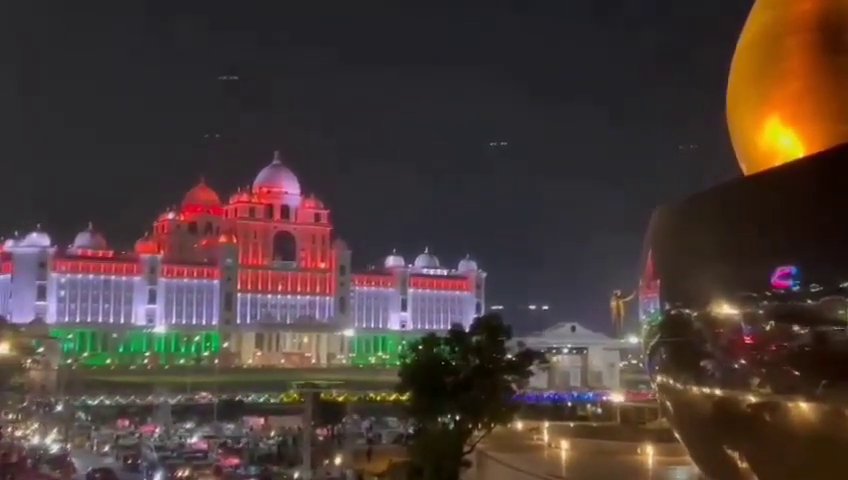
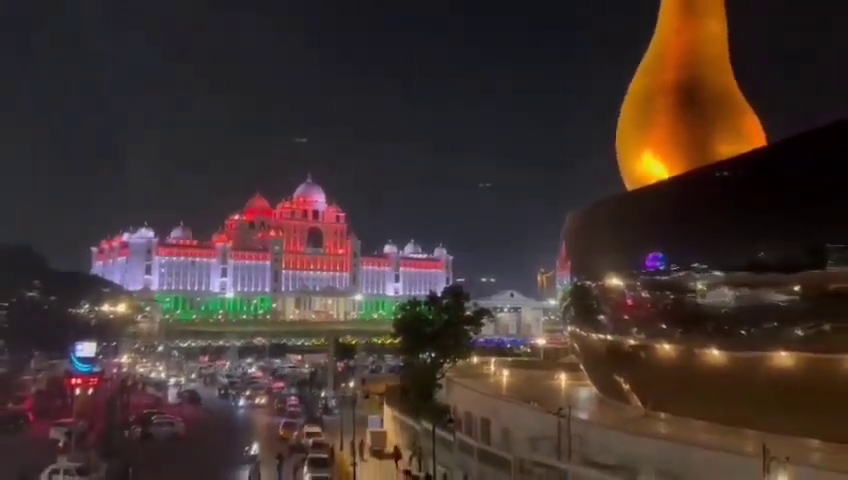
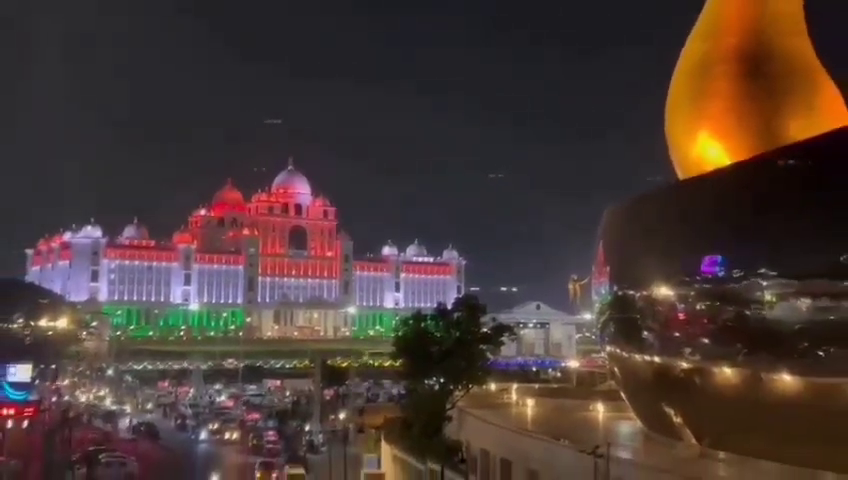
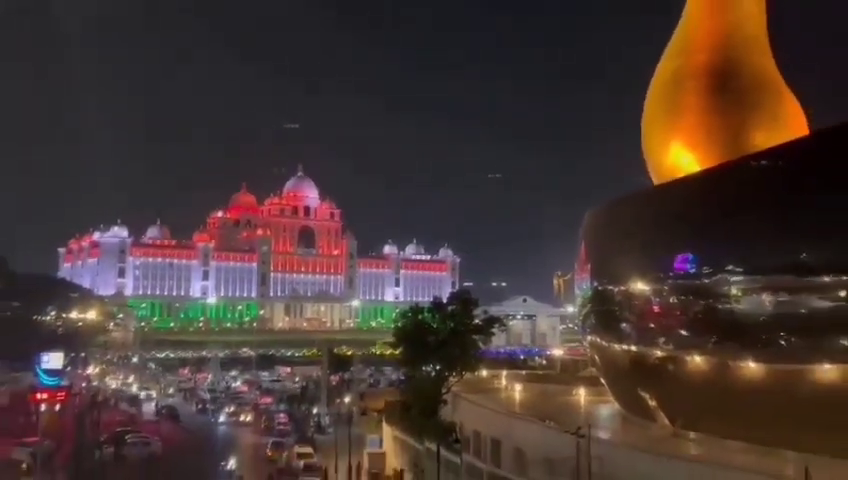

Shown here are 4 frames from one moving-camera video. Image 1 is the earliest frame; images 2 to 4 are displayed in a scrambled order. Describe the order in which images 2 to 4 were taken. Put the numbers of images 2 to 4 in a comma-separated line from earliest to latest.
3, 4, 2
